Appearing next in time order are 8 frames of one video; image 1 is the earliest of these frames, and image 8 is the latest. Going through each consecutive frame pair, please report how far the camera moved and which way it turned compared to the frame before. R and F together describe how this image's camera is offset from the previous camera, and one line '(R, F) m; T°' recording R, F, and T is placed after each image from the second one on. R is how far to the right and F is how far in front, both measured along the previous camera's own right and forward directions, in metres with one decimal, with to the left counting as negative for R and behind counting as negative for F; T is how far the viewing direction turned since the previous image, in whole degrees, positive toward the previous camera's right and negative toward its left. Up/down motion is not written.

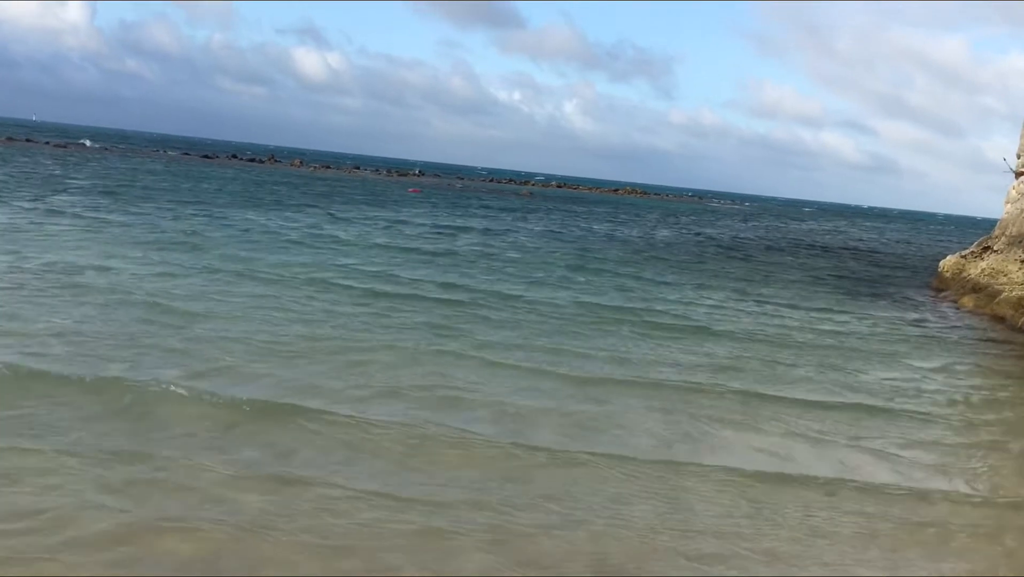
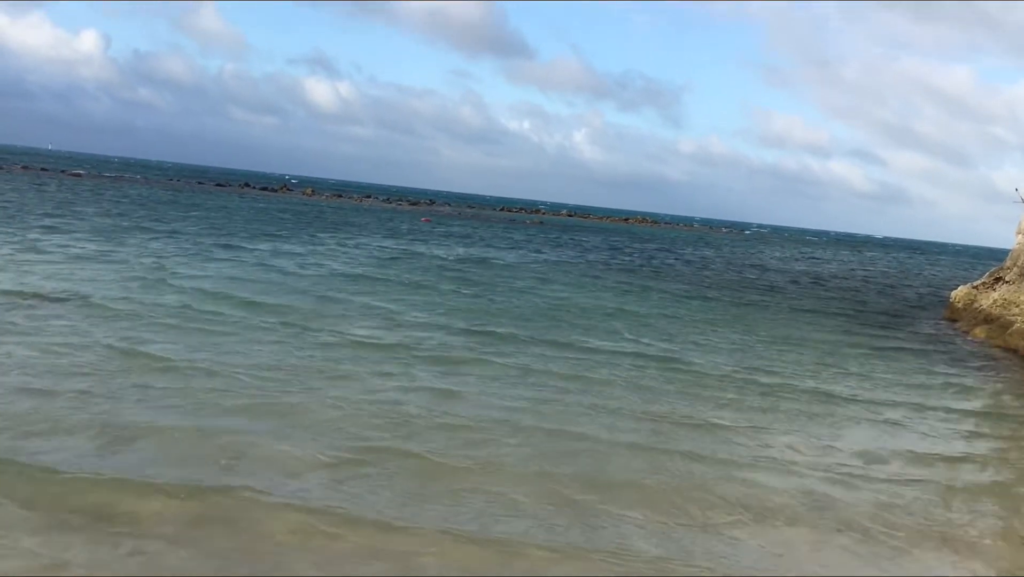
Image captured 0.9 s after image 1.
(0.0, +0.2) m; -1°
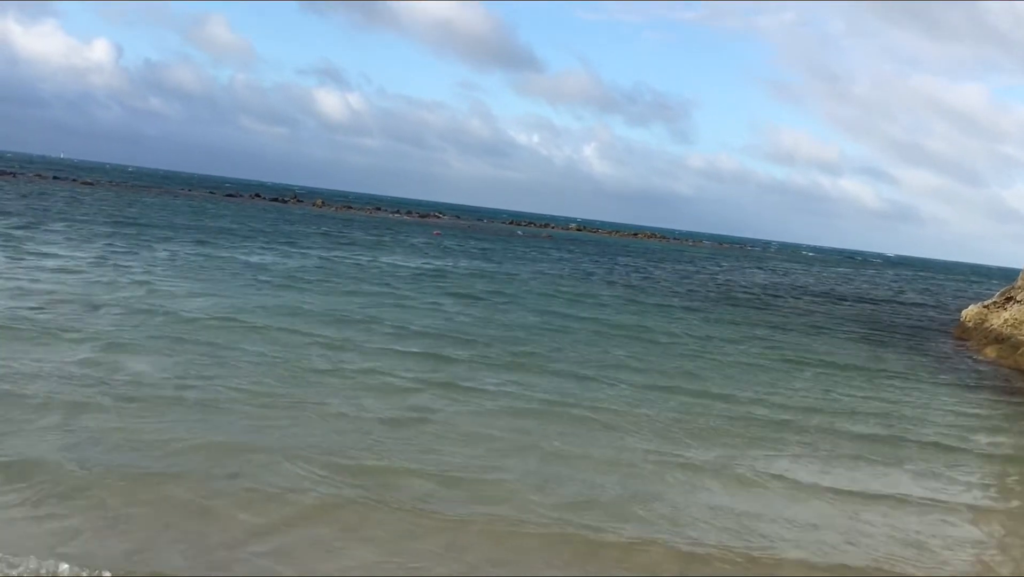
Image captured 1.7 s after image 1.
(-0.2, +0.2) m; 0°
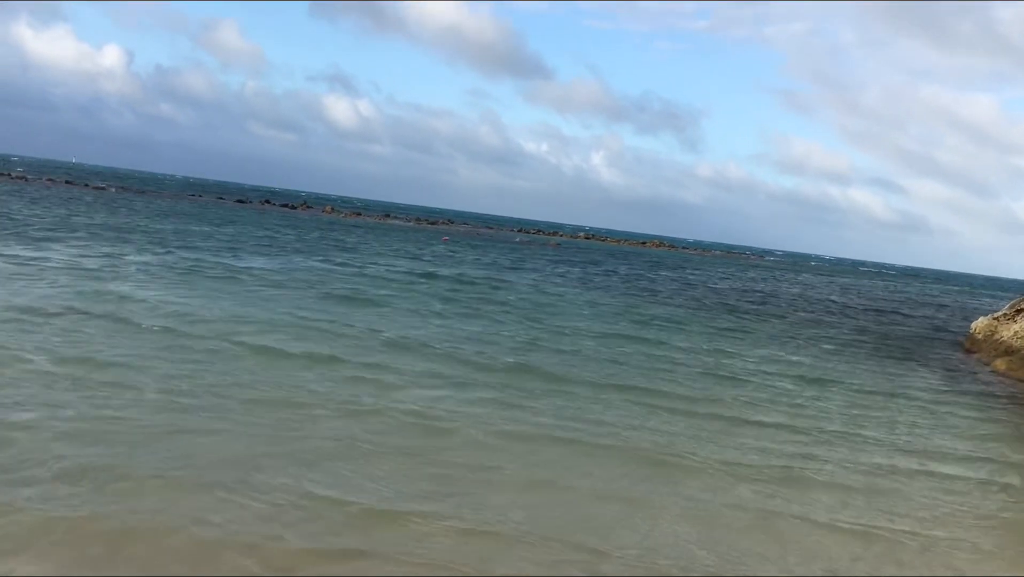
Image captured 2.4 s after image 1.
(-0.3, -0.4) m; 0°
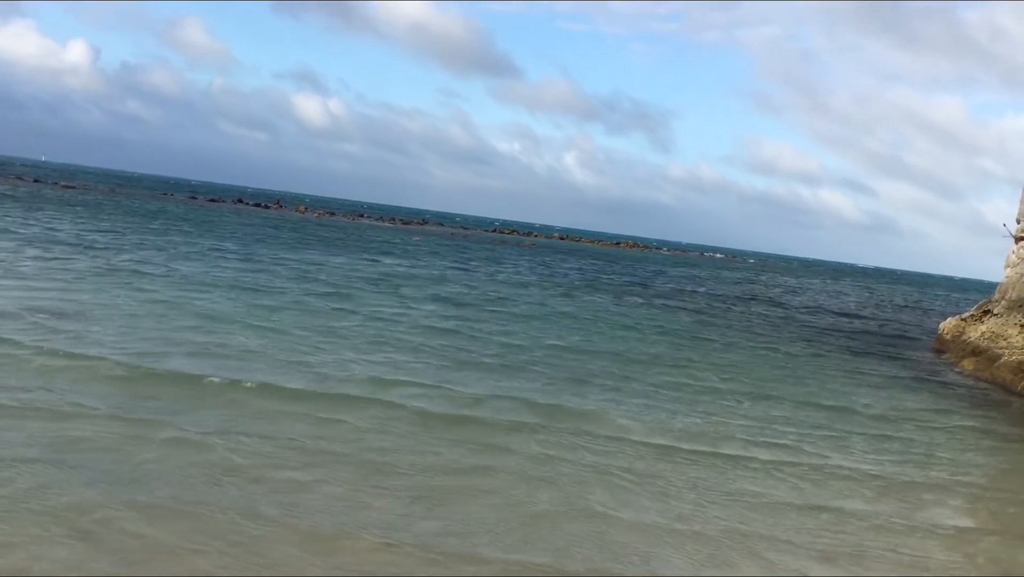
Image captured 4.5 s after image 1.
(-0.2, +0.2) m; +2°
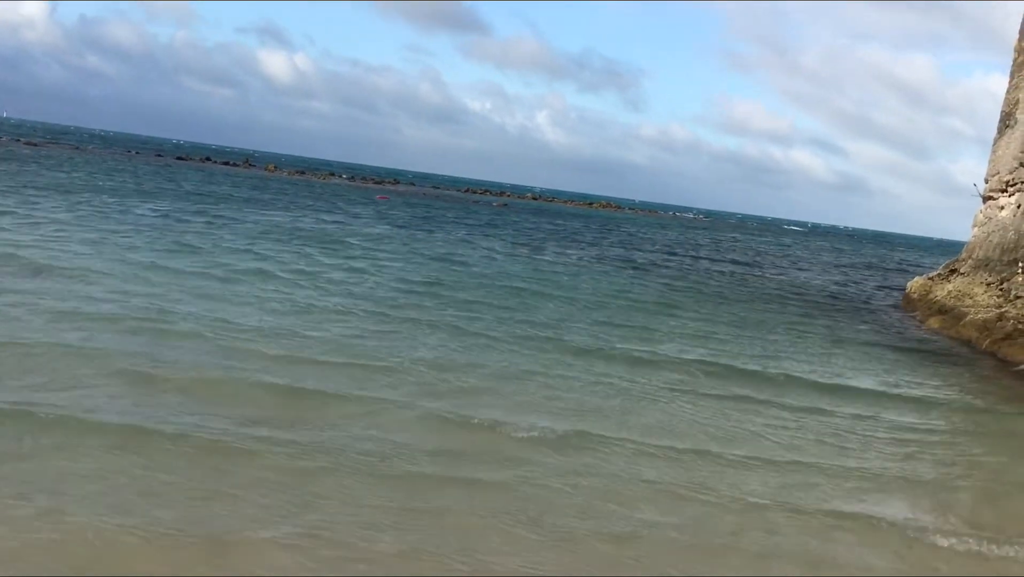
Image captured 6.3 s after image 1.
(-0.3, +0.2) m; +2°
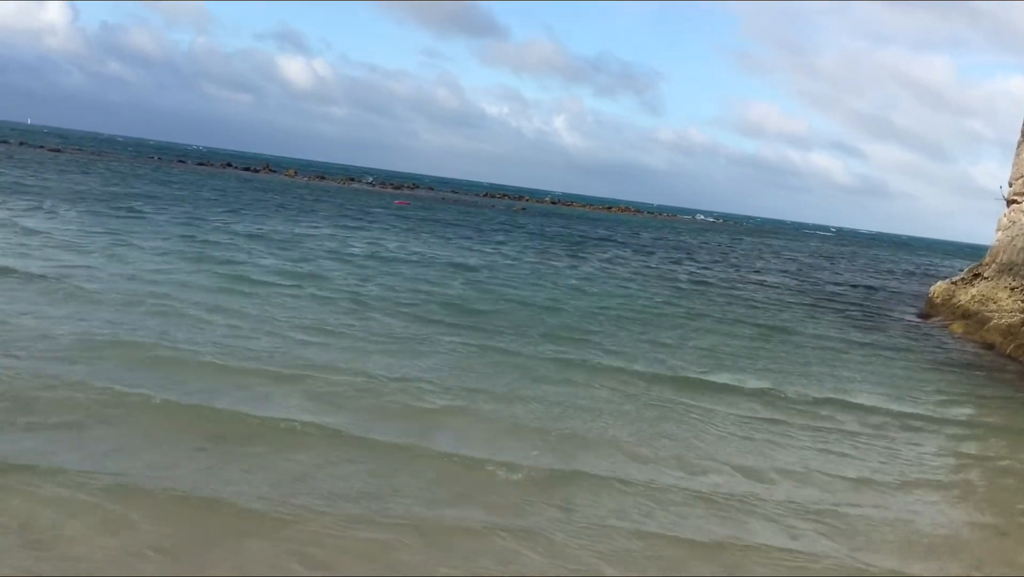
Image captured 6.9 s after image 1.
(-0.1, +0.4) m; -1°
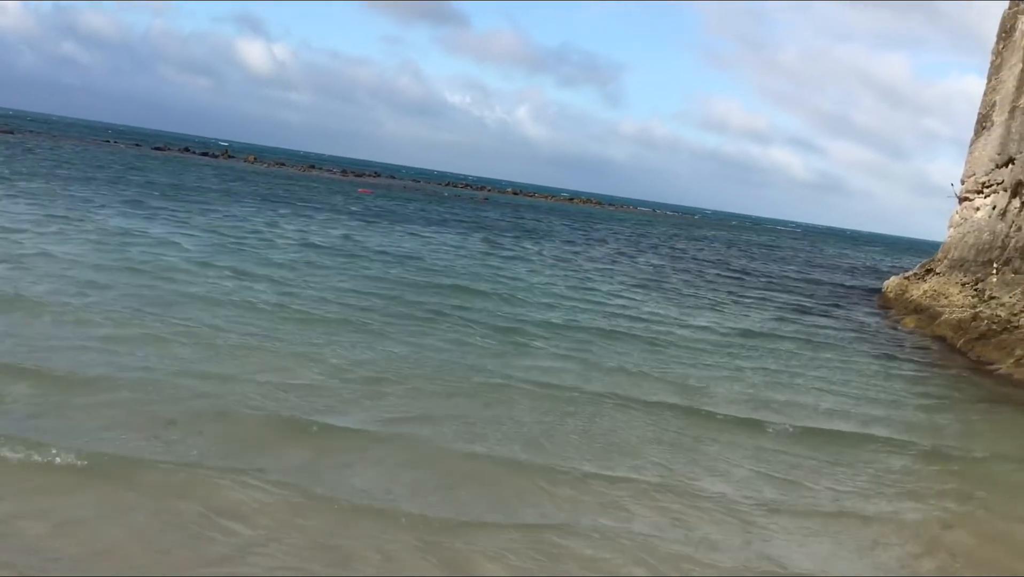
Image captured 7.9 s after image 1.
(+0.3, +0.1) m; +2°
